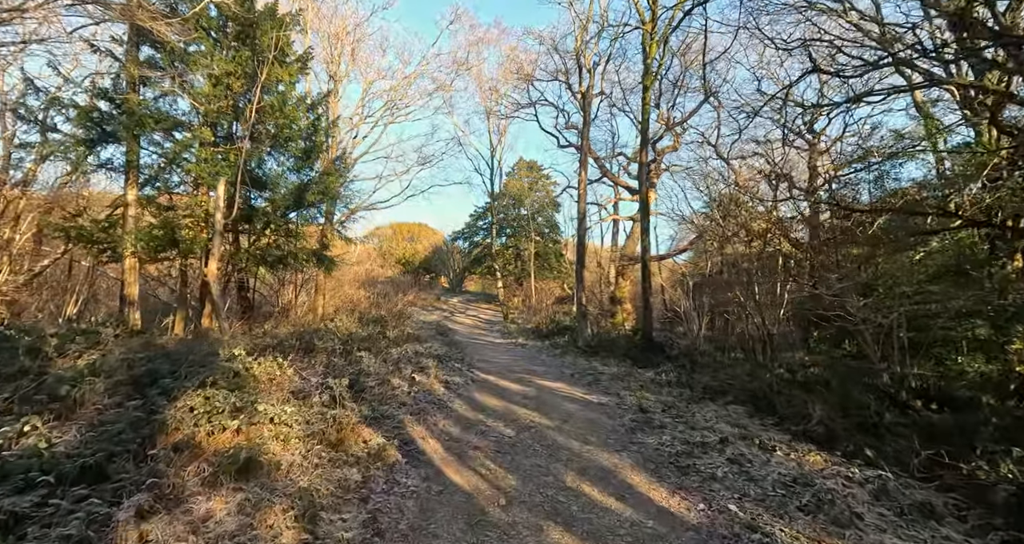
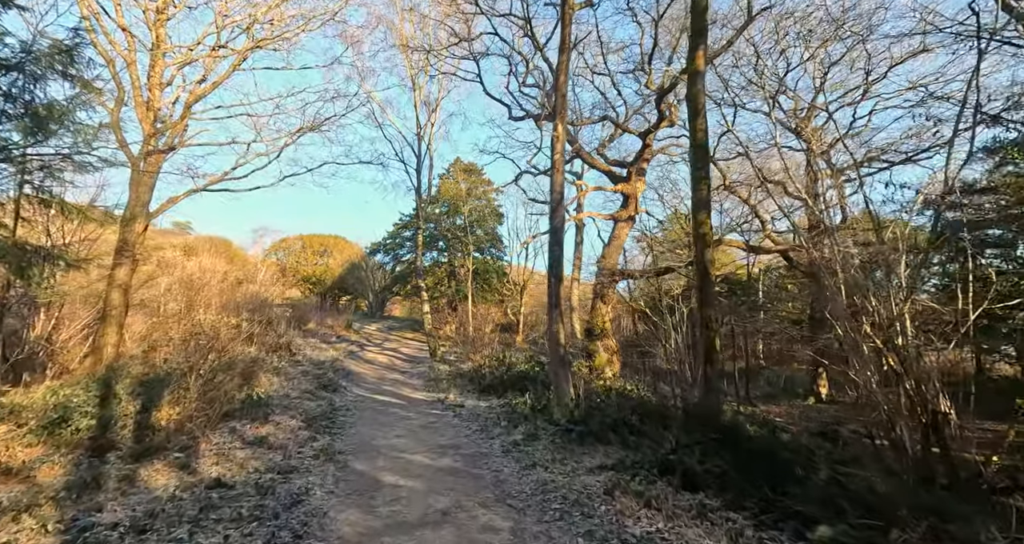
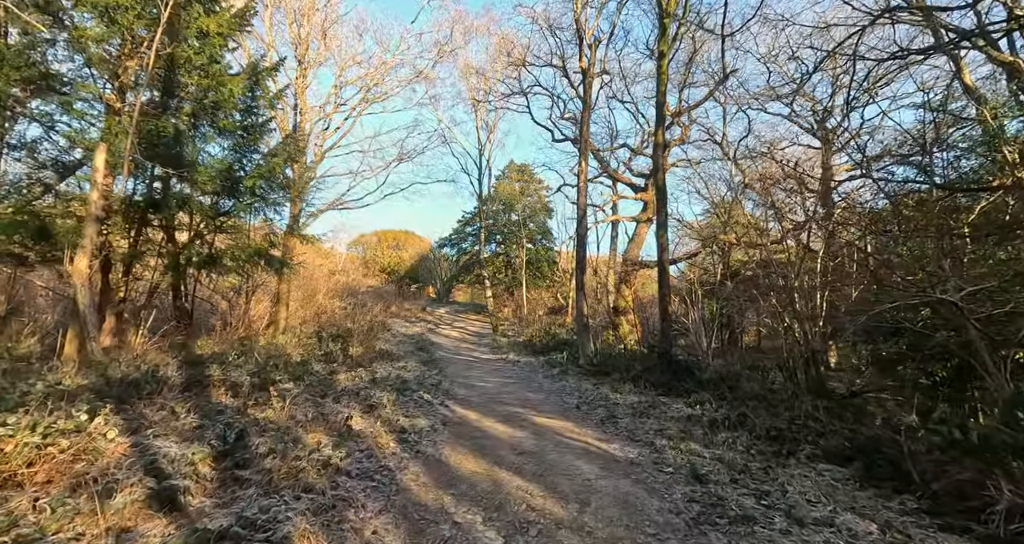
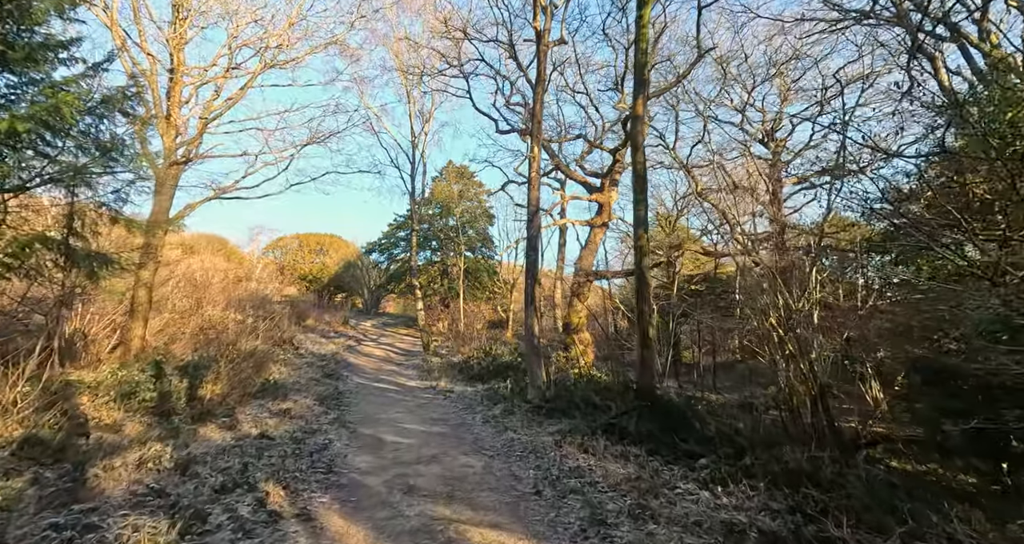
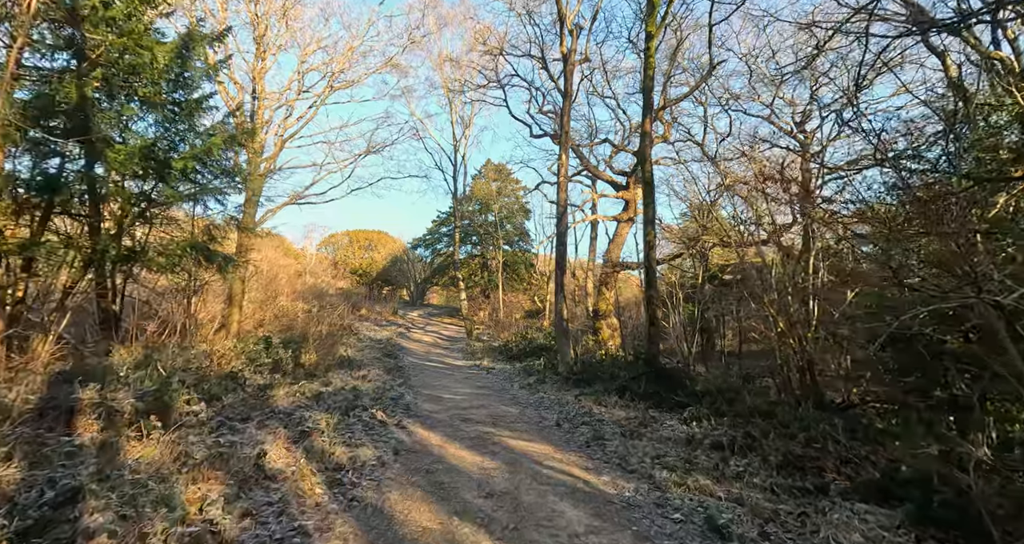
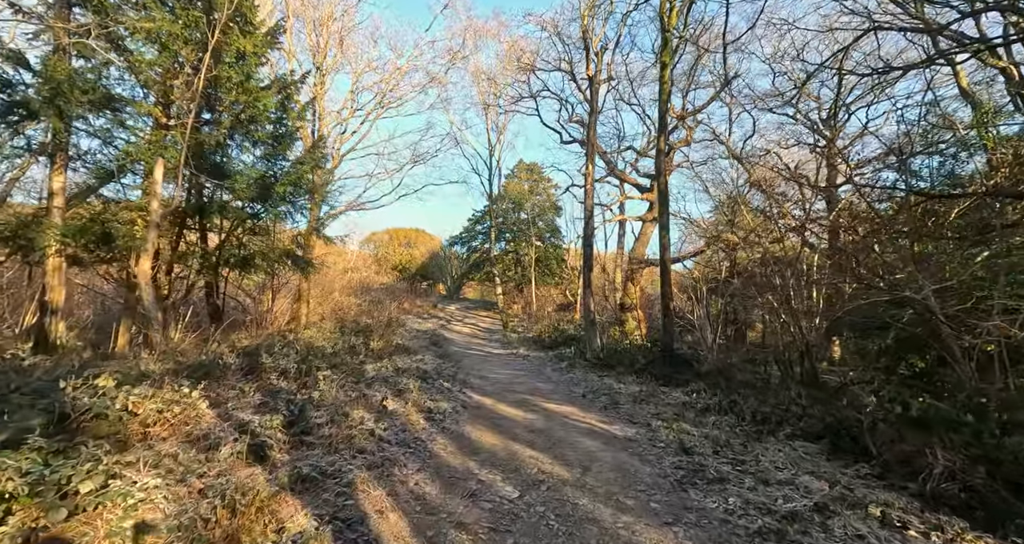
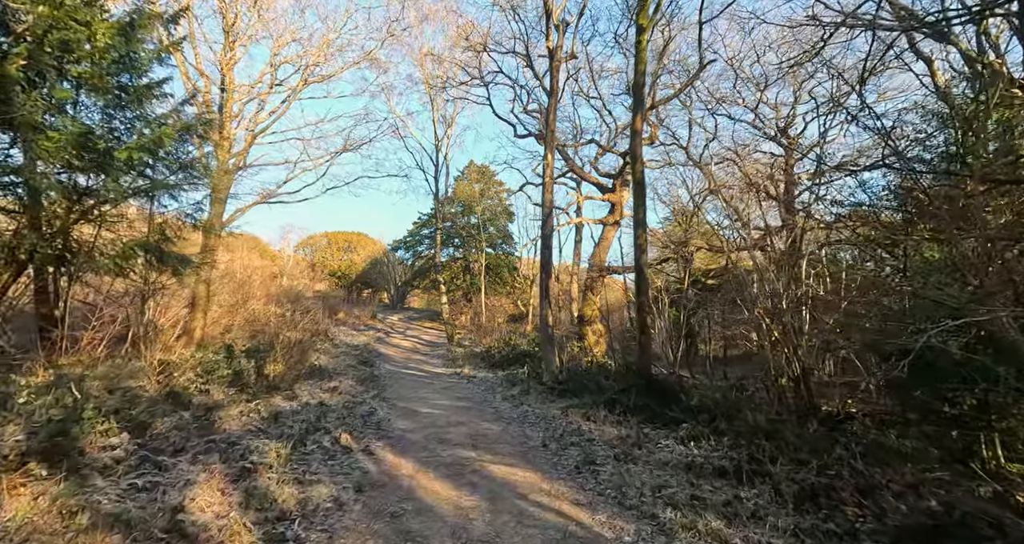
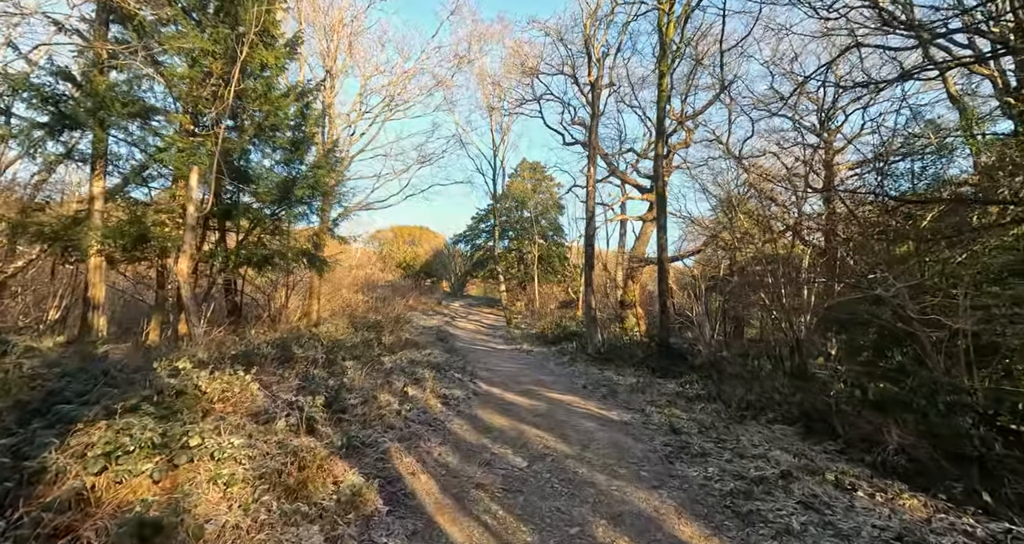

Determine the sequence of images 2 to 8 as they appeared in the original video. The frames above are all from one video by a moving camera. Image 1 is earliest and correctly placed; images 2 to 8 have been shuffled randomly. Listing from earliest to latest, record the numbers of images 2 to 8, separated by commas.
8, 6, 3, 5, 7, 4, 2
